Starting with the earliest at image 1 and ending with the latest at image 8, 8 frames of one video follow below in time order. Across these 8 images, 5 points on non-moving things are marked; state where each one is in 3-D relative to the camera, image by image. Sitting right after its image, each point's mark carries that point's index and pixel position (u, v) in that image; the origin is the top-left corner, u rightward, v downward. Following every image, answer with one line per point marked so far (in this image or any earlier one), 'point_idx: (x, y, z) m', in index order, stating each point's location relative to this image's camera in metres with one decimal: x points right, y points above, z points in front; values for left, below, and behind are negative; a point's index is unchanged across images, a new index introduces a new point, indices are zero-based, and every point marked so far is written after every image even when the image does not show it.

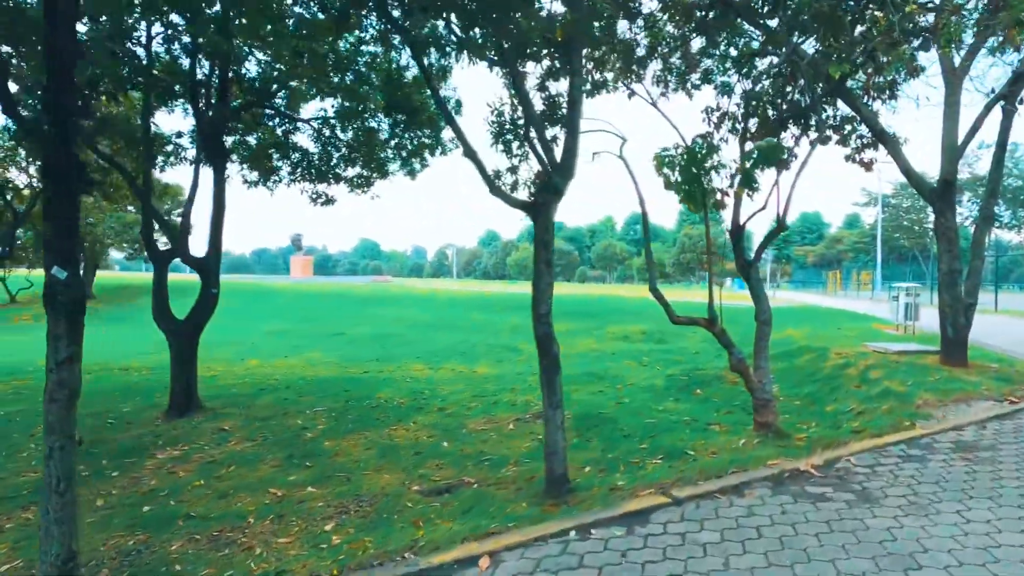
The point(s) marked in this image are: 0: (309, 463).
0: (-2.5, -2.2, +6.7) m
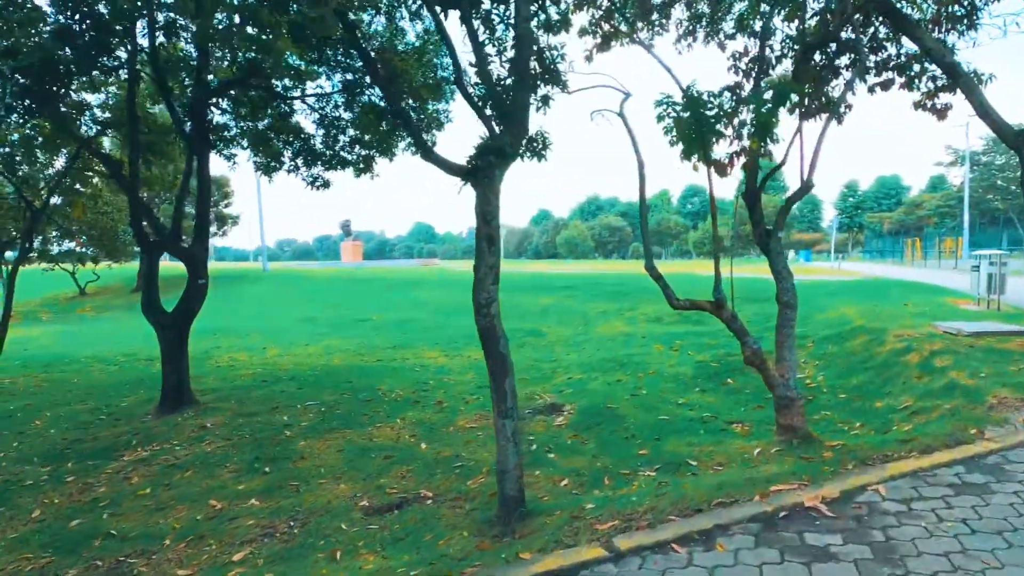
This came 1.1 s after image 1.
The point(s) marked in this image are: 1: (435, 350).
0: (-2.8, -2.1, +6.1) m
1: (-2.0, -1.6, +13.8) m
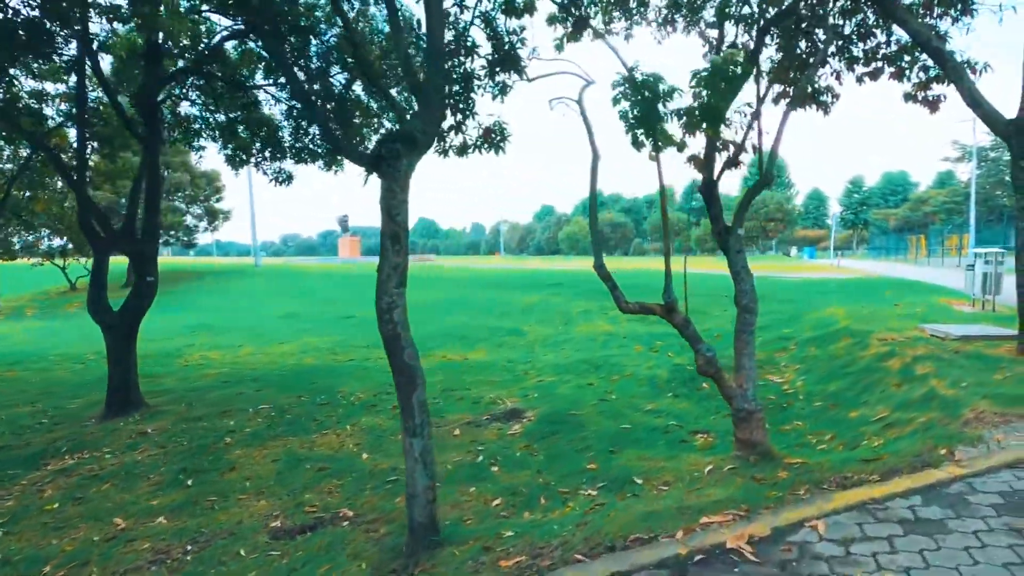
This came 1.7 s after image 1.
0: (-3.4, -2.1, +5.7) m
1: (-2.5, -1.5, +13.4) m
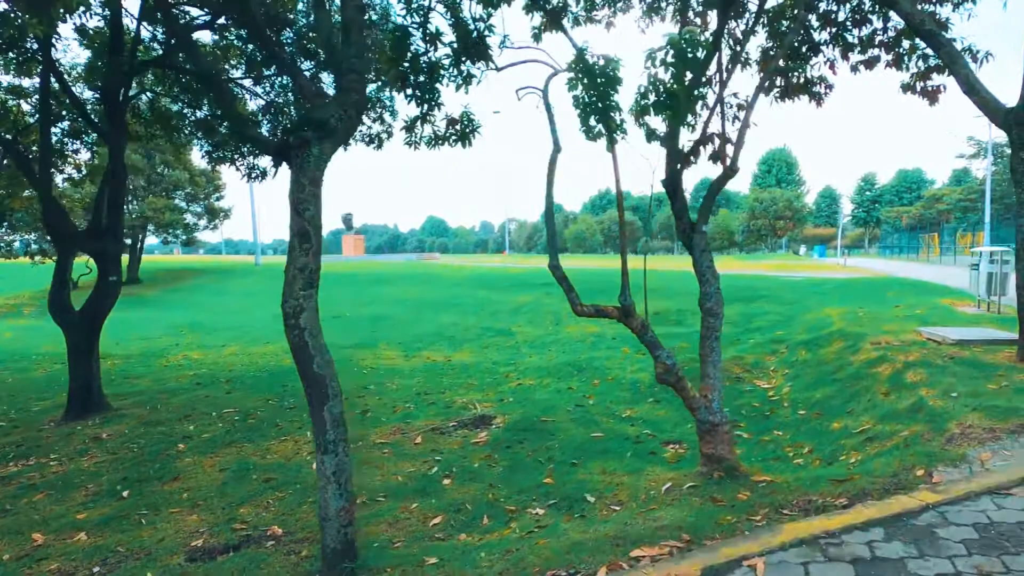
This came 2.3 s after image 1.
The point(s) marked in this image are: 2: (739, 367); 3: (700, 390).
0: (-3.9, -2.1, +5.5) m
1: (-2.8, -1.5, +13.1) m
2: (+3.8, -1.3, +8.9) m
3: (+1.7, -0.9, +4.7) m
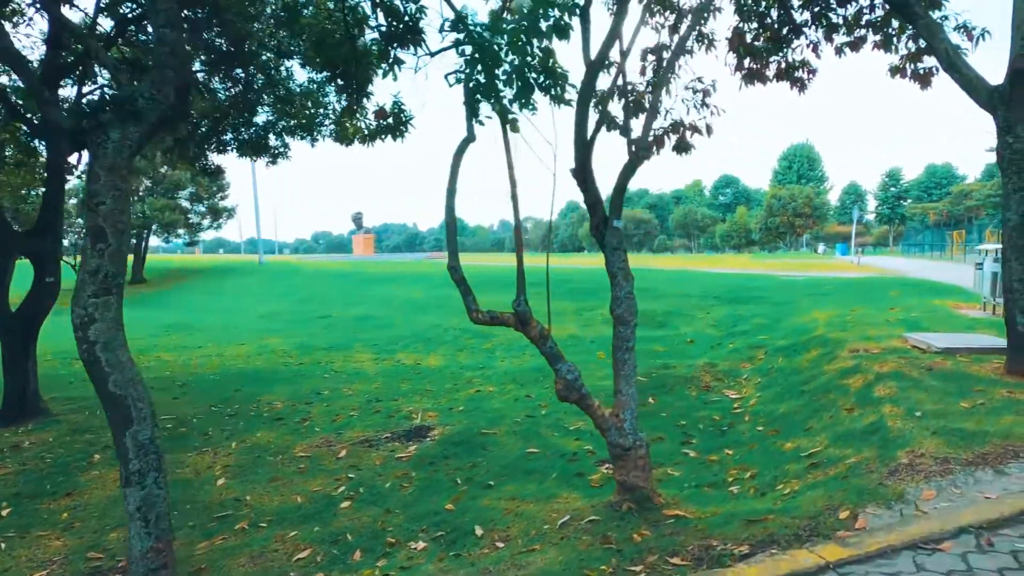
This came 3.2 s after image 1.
0: (-4.7, -2.1, +5.1) m
1: (-3.4, -1.5, +12.7) m
2: (+3.1, -1.3, +8.2) m
3: (+0.8, -0.9, +4.1) m
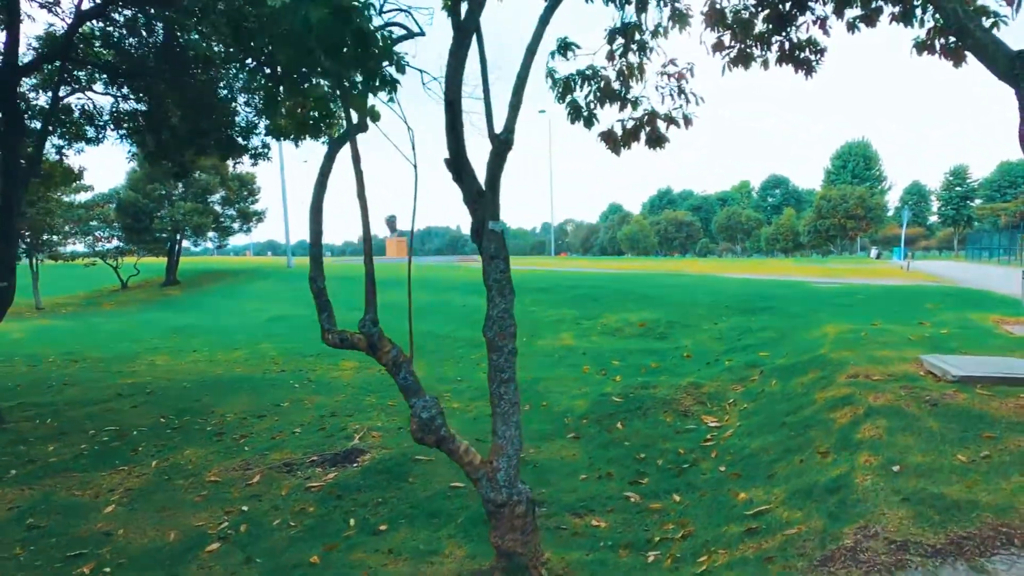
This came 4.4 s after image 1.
0: (-5.5, -2.2, +4.8) m
1: (-3.6, -1.7, +12.3) m
2: (+2.5, -1.5, +7.3) m
3: (-0.1, -1.0, +3.3) m
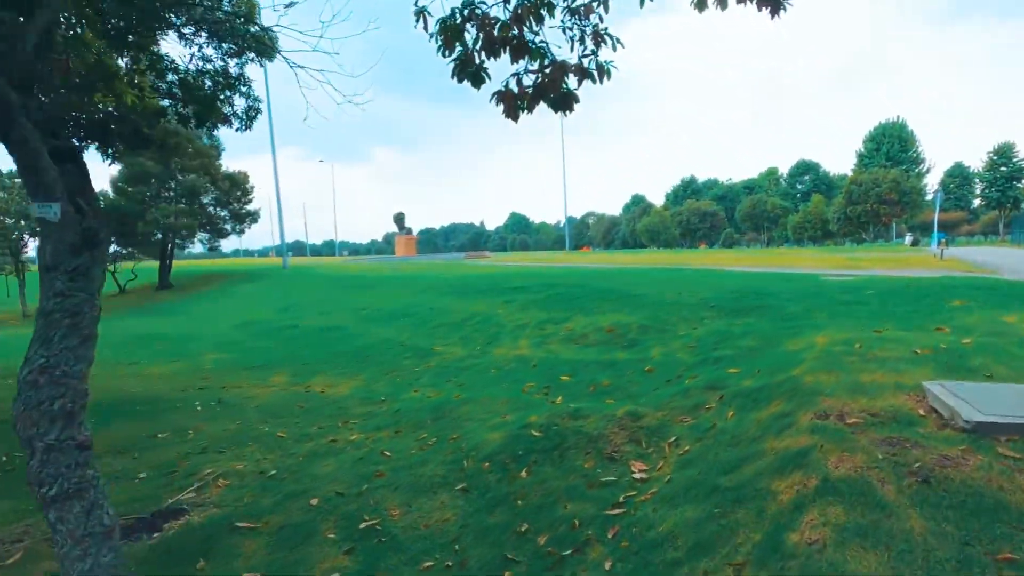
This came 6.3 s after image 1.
0: (-6.9, -2.4, +3.6) m
1: (-4.6, -1.8, +10.9) m
2: (+1.2, -1.5, +5.6) m
3: (-1.6, -1.2, +1.9) m
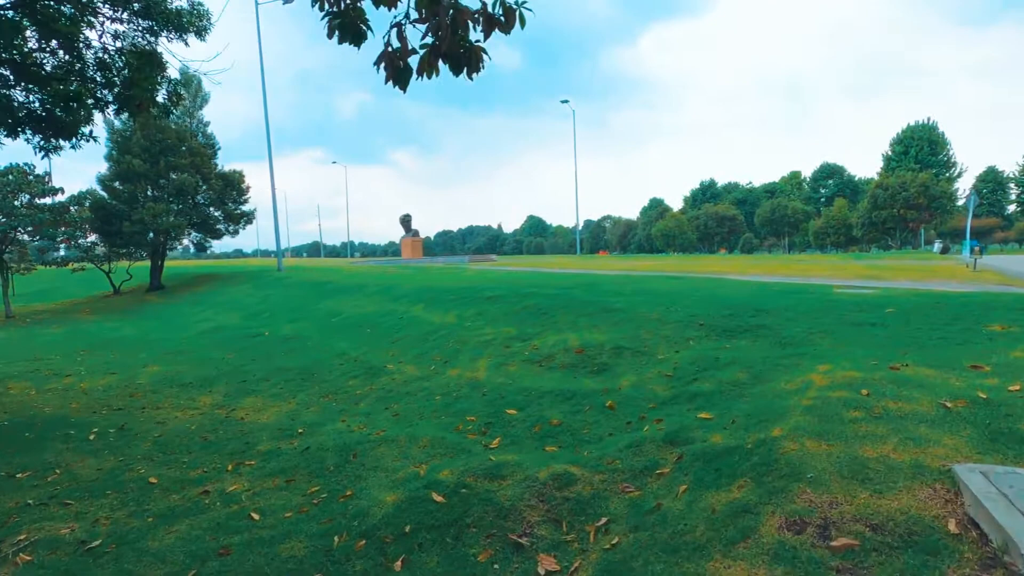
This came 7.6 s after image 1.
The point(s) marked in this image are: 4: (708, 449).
0: (-7.9, -2.5, +2.5) m
1: (-5.3, -1.9, +9.7) m
2: (+0.3, -1.7, +4.2) m
3: (-2.6, -1.3, +0.6) m
4: (+1.6, -1.3, +4.4) m
